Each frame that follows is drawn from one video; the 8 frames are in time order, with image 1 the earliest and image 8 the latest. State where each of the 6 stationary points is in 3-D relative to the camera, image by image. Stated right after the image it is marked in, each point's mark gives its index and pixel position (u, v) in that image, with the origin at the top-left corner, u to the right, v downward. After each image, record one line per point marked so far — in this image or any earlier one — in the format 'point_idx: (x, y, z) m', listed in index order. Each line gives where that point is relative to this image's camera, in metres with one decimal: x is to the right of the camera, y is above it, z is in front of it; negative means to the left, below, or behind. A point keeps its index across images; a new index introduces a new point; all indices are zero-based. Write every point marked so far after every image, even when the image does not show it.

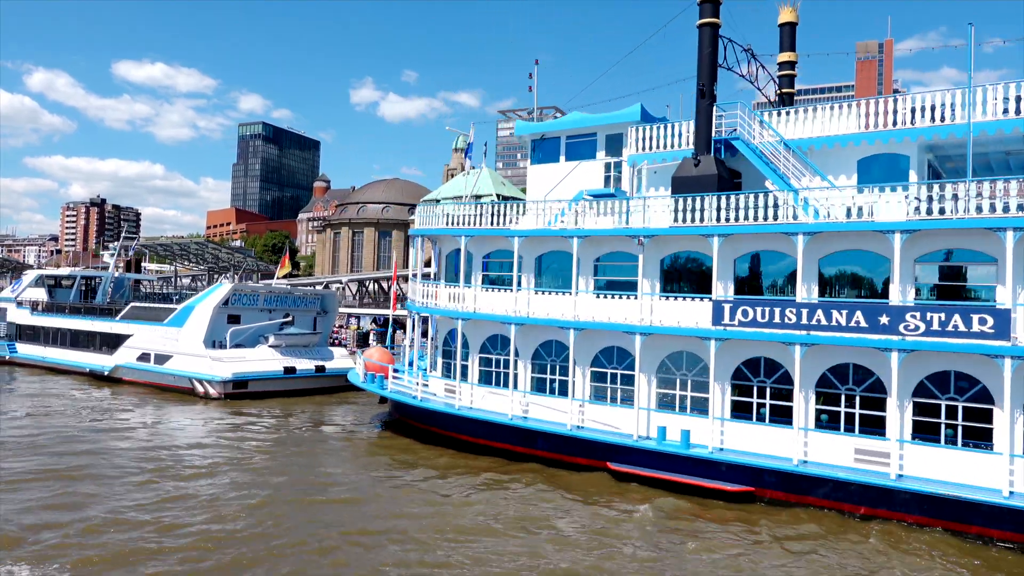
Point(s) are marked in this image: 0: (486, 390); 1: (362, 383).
0: (-0.5, -1.9, +15.5) m
1: (-3.3, -2.1, +17.9) m
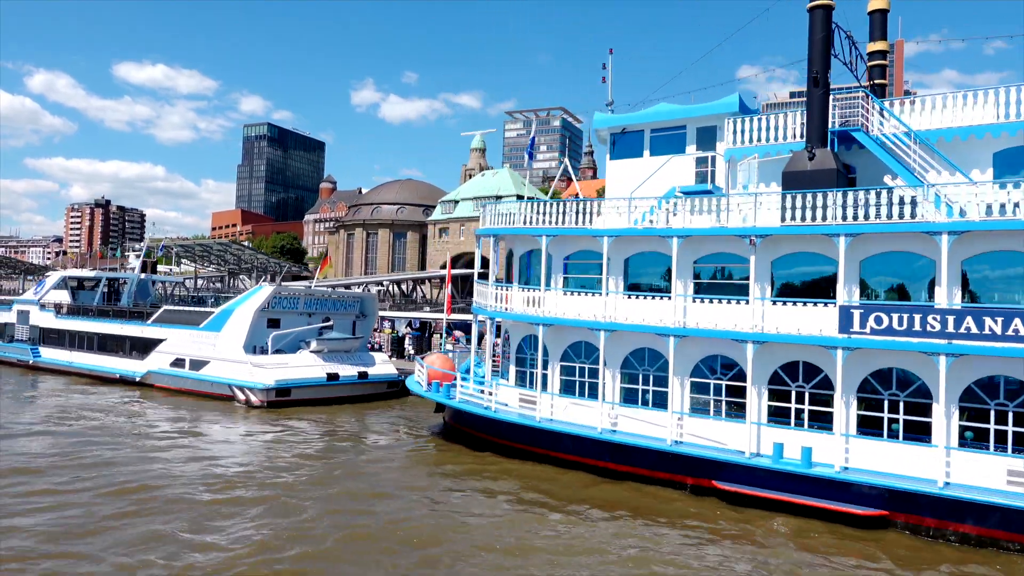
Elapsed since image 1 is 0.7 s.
0: (+1.0, -2.0, +14.5) m
1: (-1.8, -2.2, +16.9) m
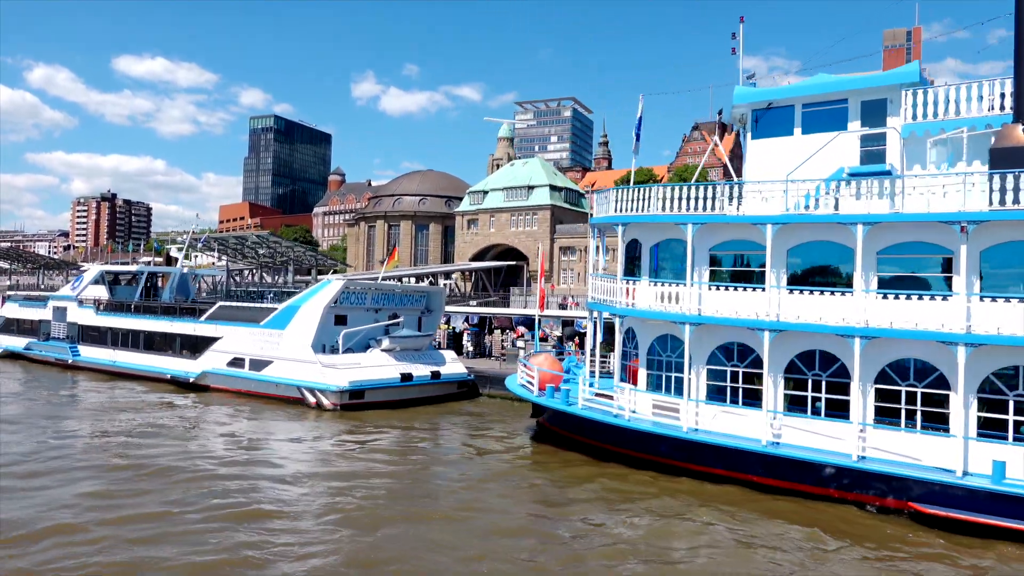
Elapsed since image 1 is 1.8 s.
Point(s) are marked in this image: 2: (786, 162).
0: (+3.3, -1.9, +12.9) m
1: (+0.5, -2.1, +15.3) m
2: (+4.5, +2.1, +13.4) m
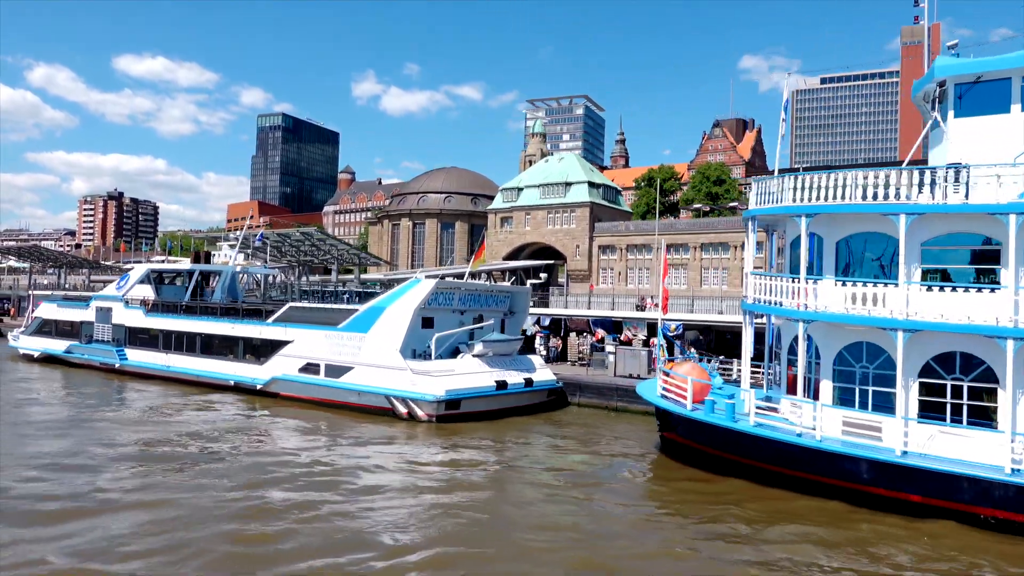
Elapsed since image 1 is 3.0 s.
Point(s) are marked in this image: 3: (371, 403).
0: (+5.8, -1.9, +11.2) m
1: (+3.0, -2.1, +13.6) m
2: (+7.0, +2.1, +11.6) m
3: (-3.4, -2.8, +19.6) m
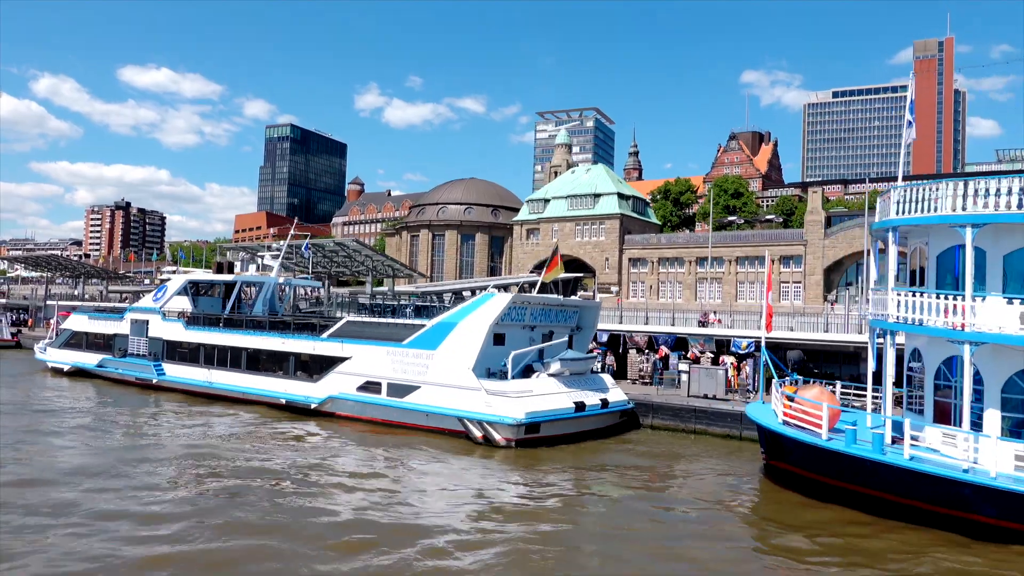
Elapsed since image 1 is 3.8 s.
0: (+7.5, -2.2, +9.9) m
1: (+4.8, -2.3, +12.3) m
2: (+8.8, +1.8, +10.4) m
3: (-1.6, -3.1, +18.3) m
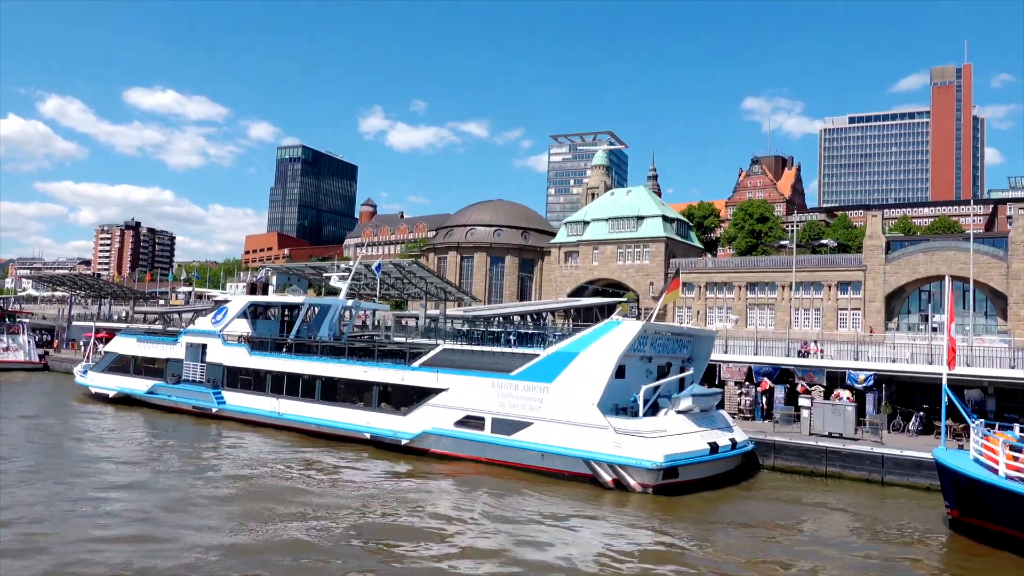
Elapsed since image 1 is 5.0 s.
0: (+10.1, -2.5, +8.0) m
1: (+7.3, -2.8, +10.4) m
2: (+11.4, +1.4, +8.7) m
3: (+0.9, -3.6, +16.4) m
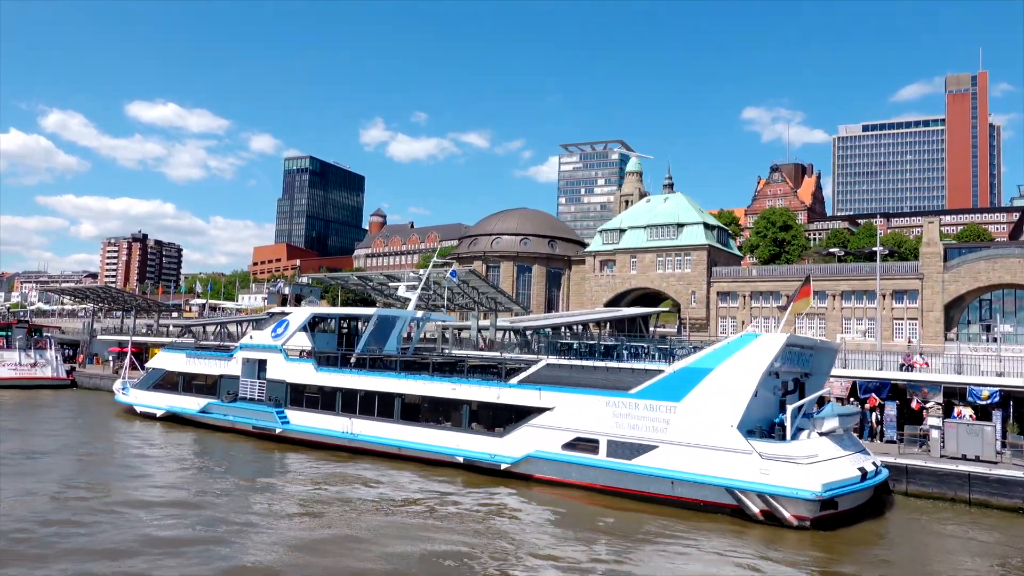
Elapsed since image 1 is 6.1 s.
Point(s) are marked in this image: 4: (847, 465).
0: (+12.4, -2.5, +6.4) m
1: (+9.6, -2.8, +8.8) m
2: (+13.7, +1.4, +7.1) m
3: (+3.3, -3.8, +14.8) m
4: (+6.0, -3.2, +14.5) m
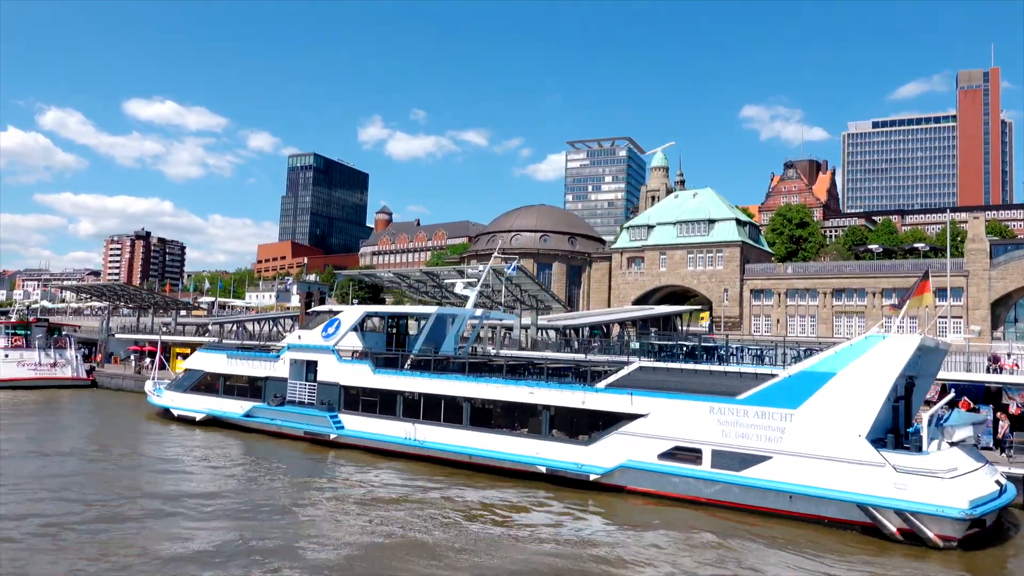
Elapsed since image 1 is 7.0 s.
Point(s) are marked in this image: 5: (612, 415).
0: (+14.2, -2.5, +5.2) m
1: (+11.4, -2.8, +7.6) m
2: (+15.5, +1.4, +5.9) m
3: (+5.1, -3.7, +13.6) m
4: (+7.7, -3.1, +13.3) m
5: (+2.0, -2.6, +16.5) m
